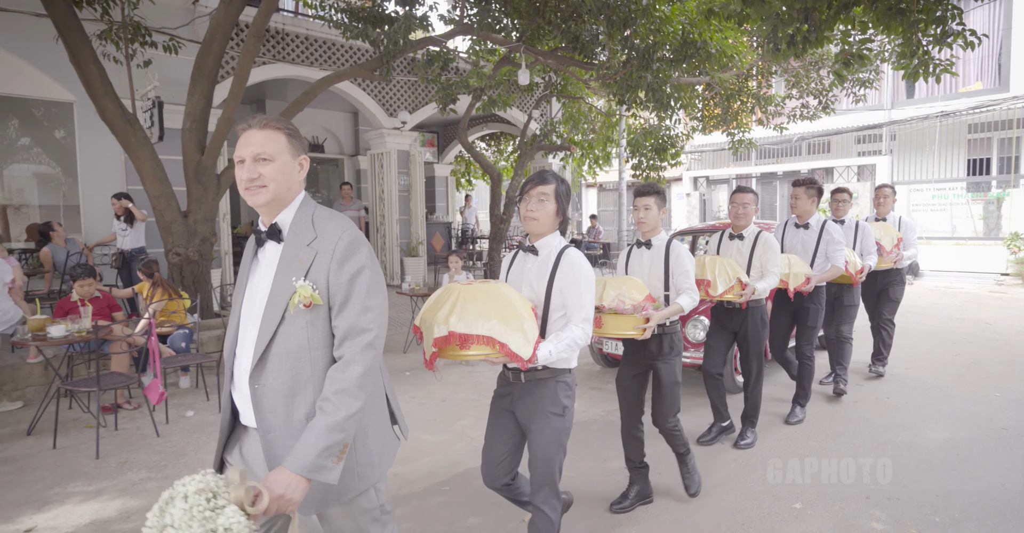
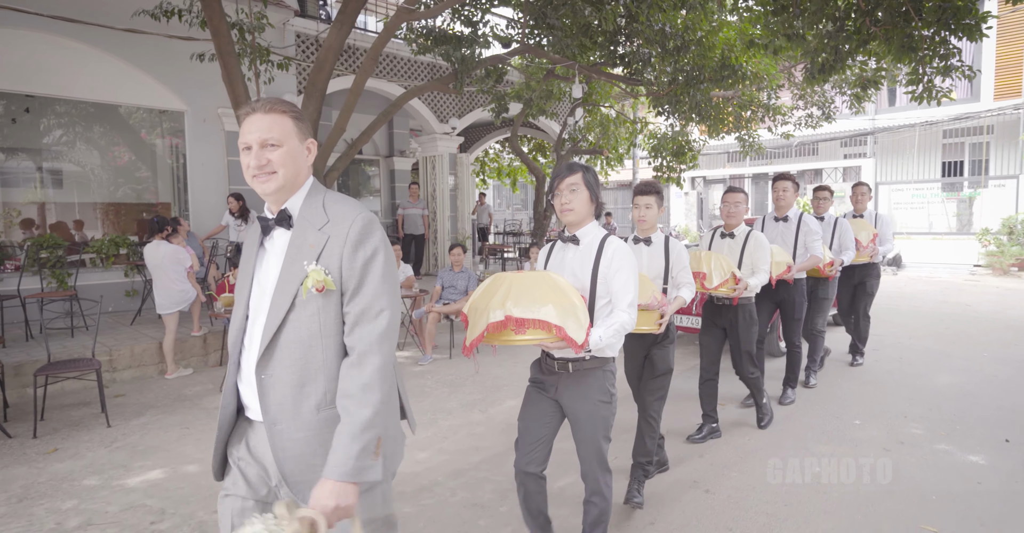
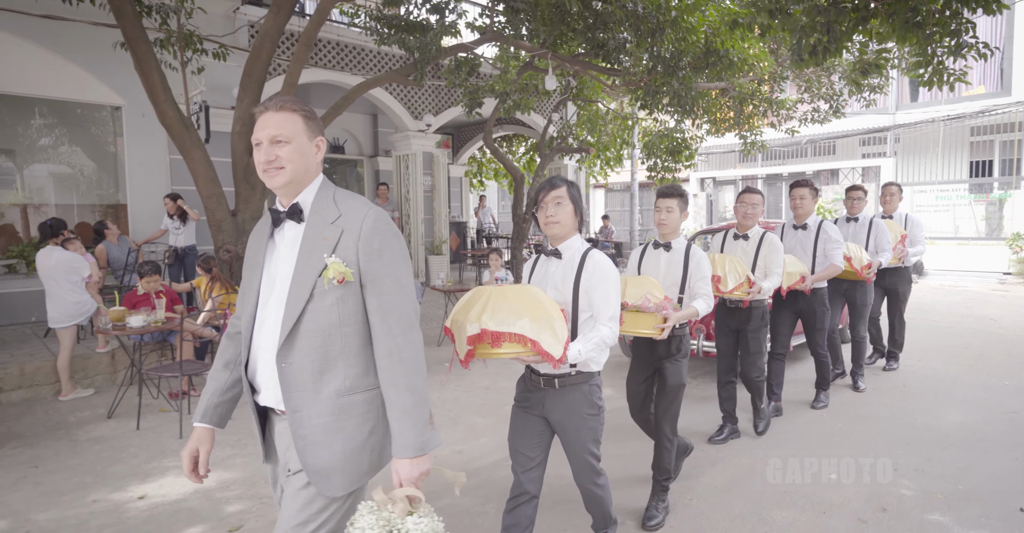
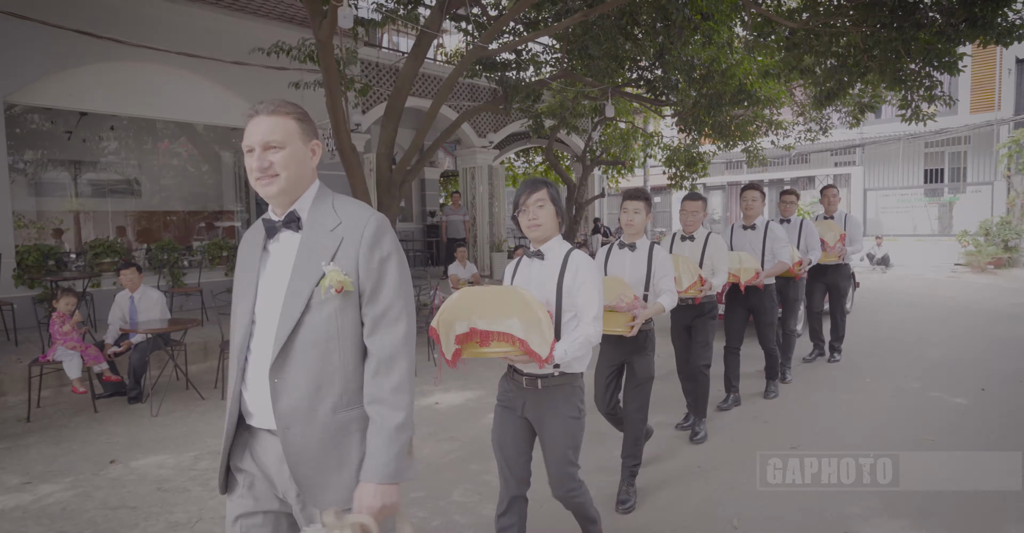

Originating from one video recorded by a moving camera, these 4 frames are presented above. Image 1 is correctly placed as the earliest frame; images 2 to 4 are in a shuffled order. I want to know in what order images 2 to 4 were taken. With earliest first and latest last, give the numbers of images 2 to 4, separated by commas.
3, 2, 4
